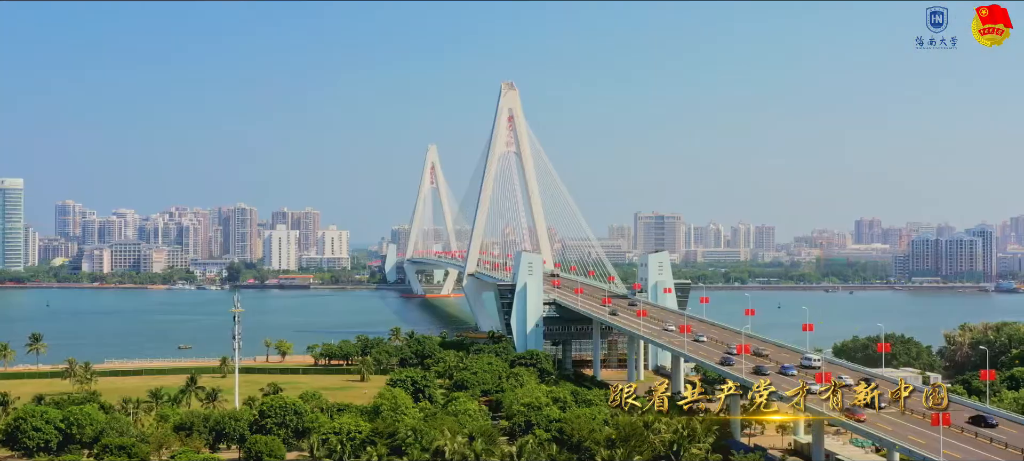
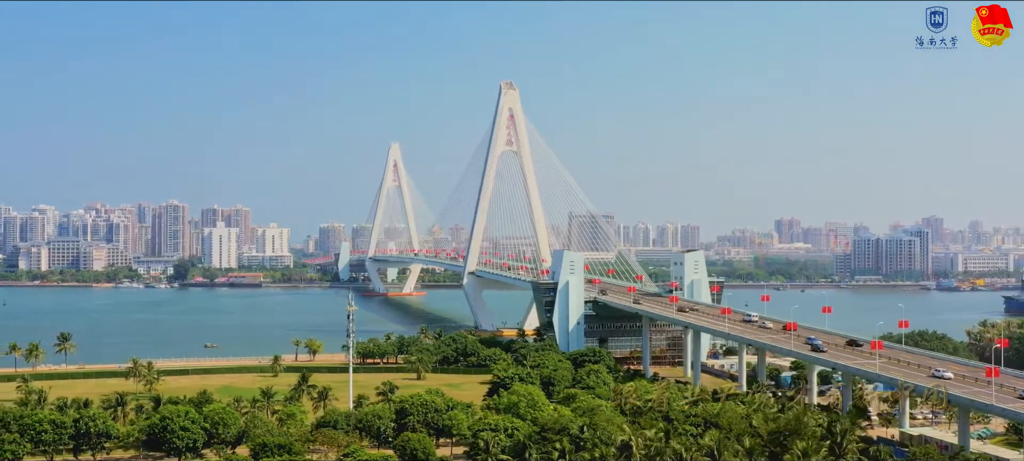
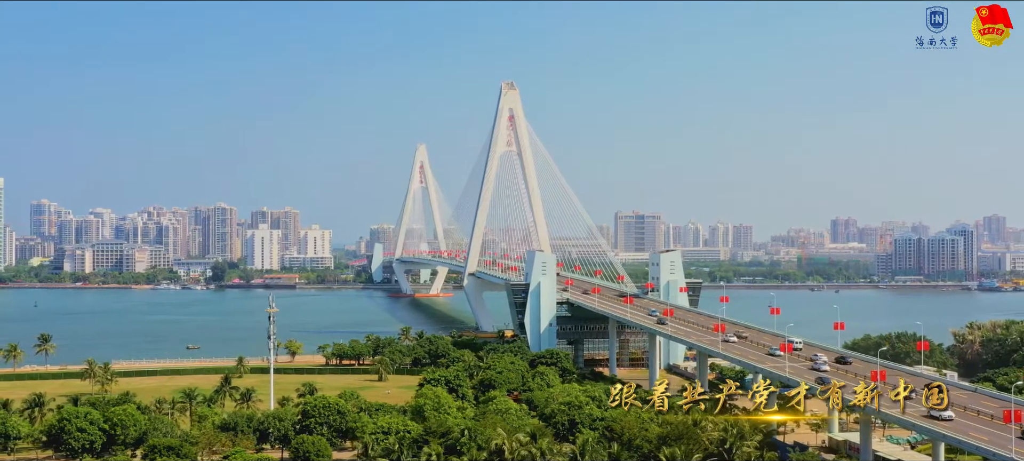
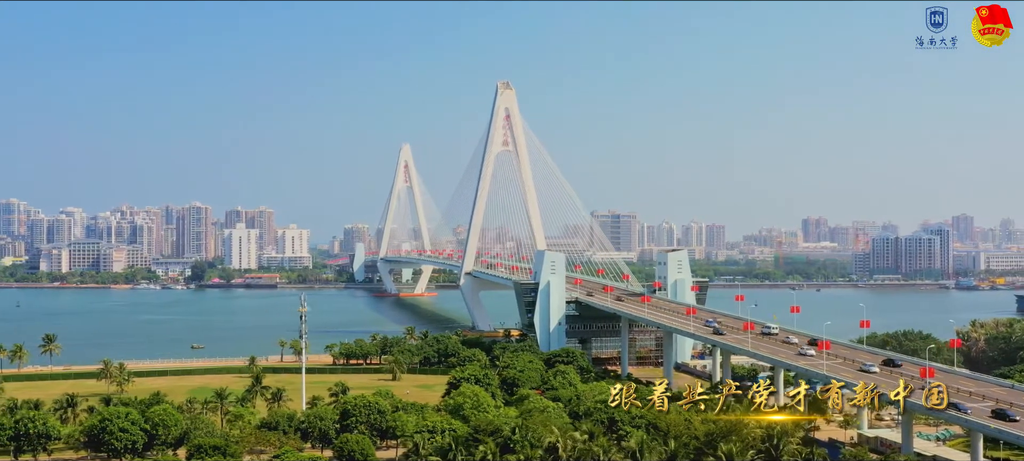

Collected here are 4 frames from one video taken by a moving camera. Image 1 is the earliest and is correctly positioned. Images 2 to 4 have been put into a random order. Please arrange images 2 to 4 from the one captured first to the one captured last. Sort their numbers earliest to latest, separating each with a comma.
3, 4, 2
